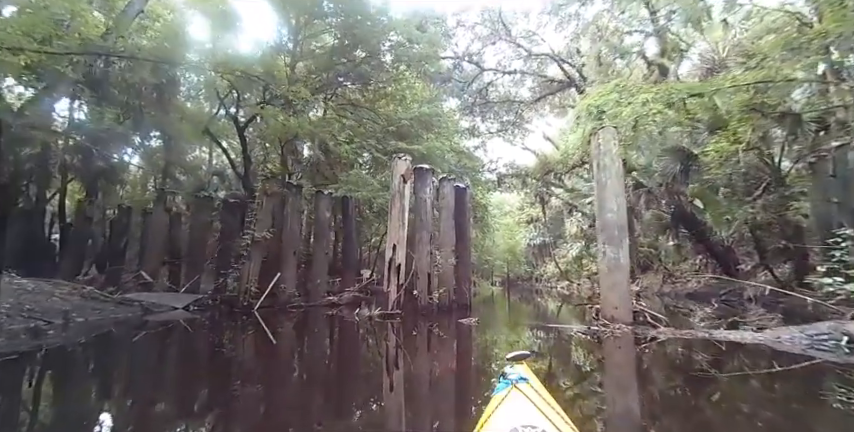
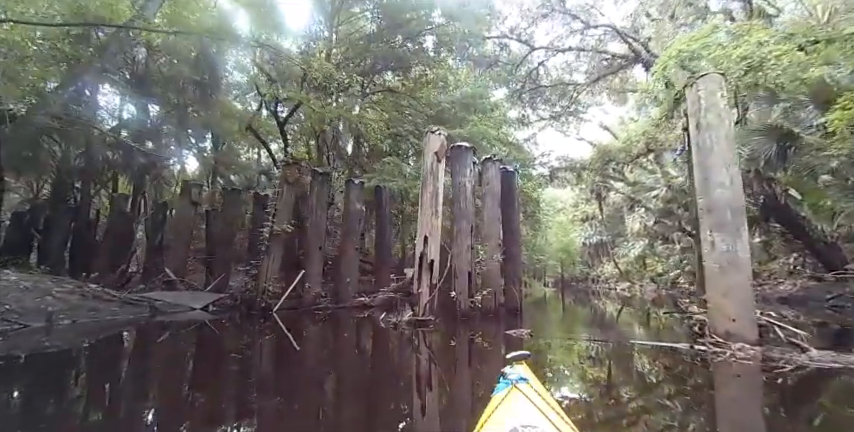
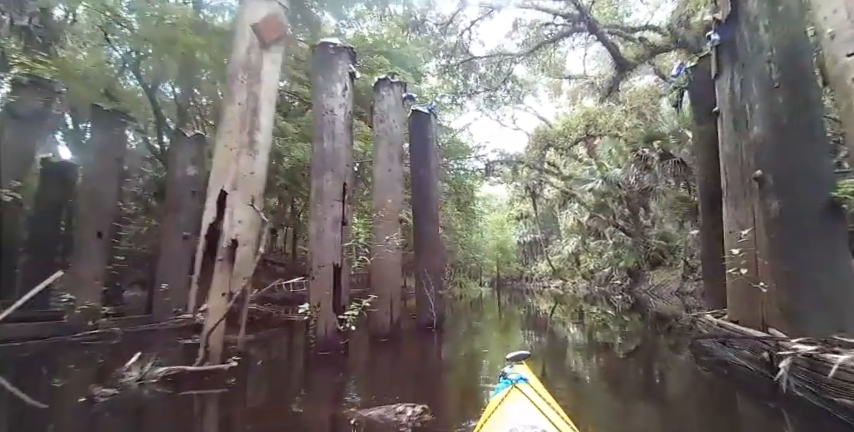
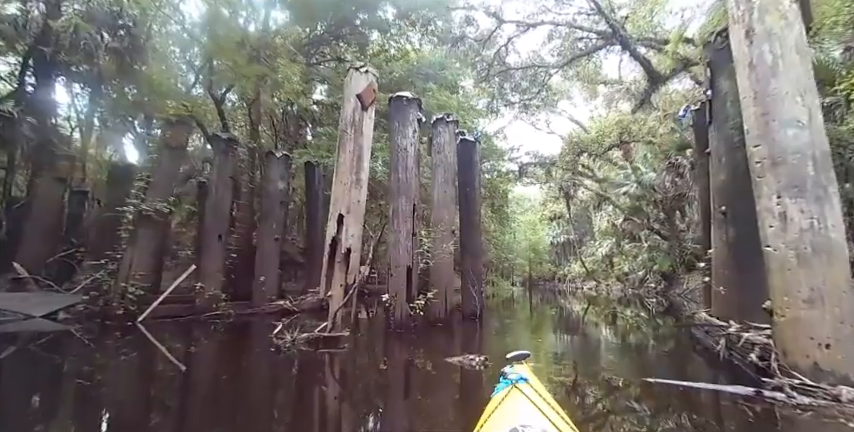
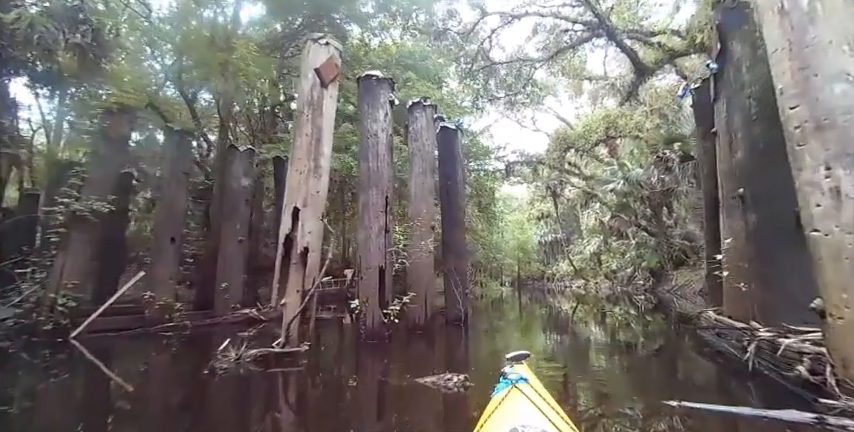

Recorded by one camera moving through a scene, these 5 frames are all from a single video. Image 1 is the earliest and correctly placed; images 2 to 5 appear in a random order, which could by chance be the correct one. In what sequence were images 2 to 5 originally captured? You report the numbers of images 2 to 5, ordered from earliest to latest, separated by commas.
2, 4, 5, 3
